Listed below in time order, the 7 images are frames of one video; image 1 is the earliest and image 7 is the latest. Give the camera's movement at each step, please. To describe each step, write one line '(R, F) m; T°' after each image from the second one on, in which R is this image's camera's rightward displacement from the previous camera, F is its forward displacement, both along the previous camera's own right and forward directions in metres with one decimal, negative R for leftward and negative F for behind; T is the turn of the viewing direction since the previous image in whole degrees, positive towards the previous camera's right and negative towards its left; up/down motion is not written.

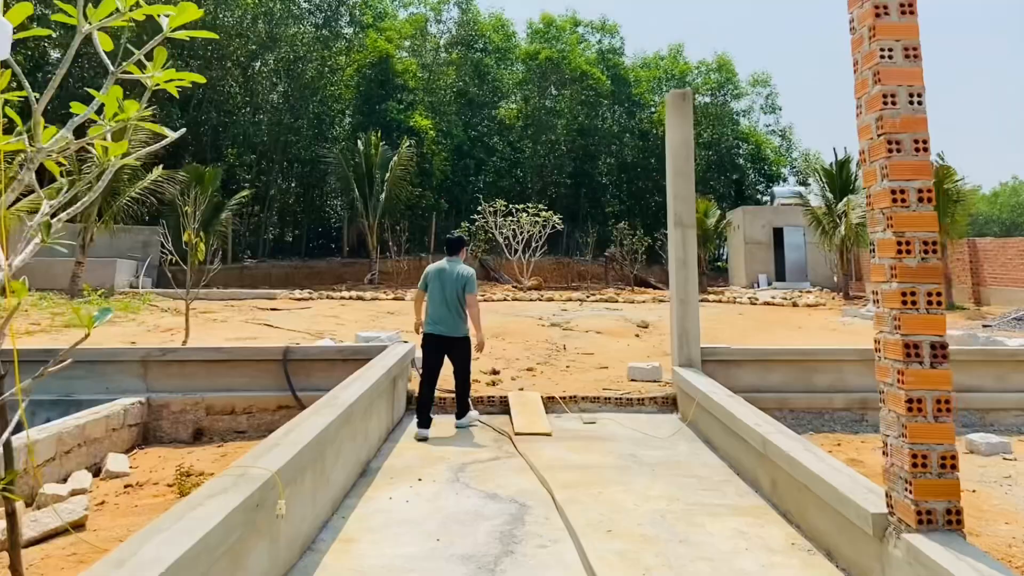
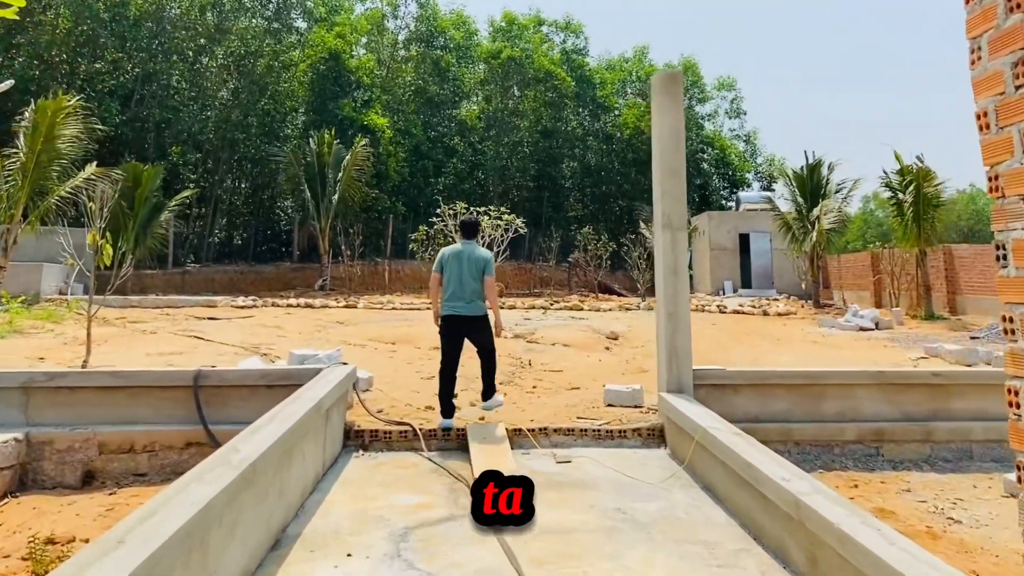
(0.0, +0.9) m; +3°
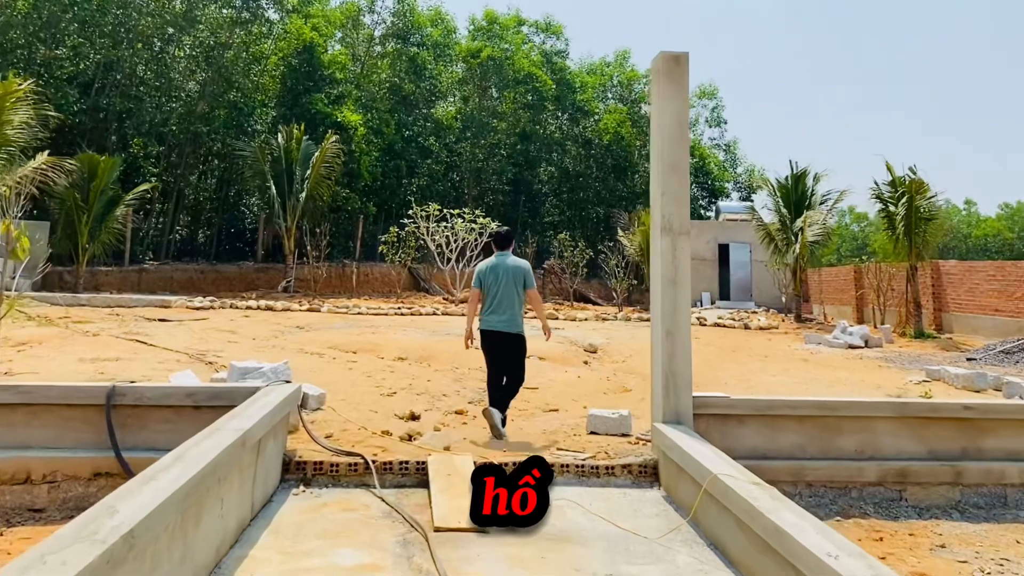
(0.0, +0.7) m; +2°
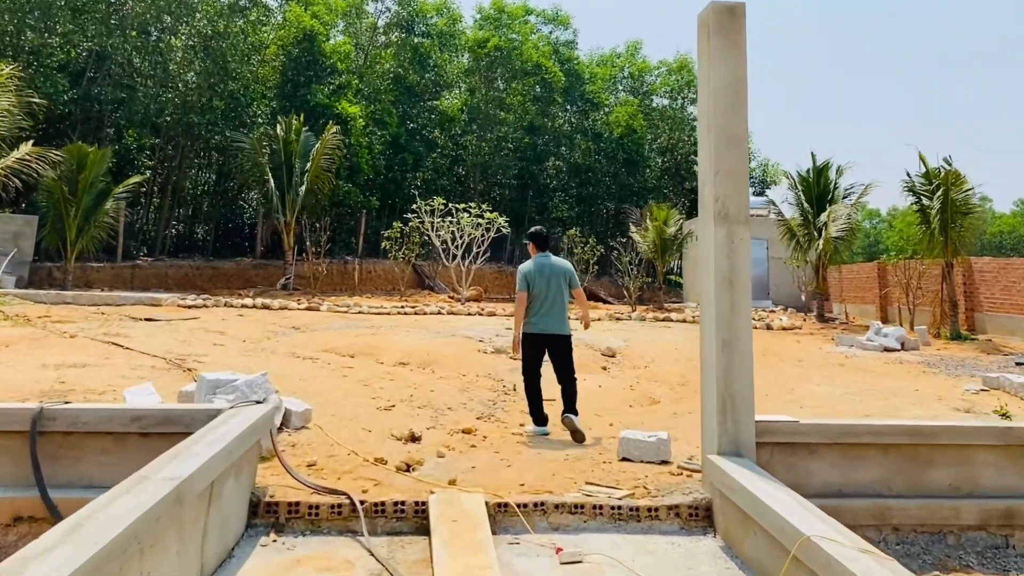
(-0.1, +0.7) m; 0°
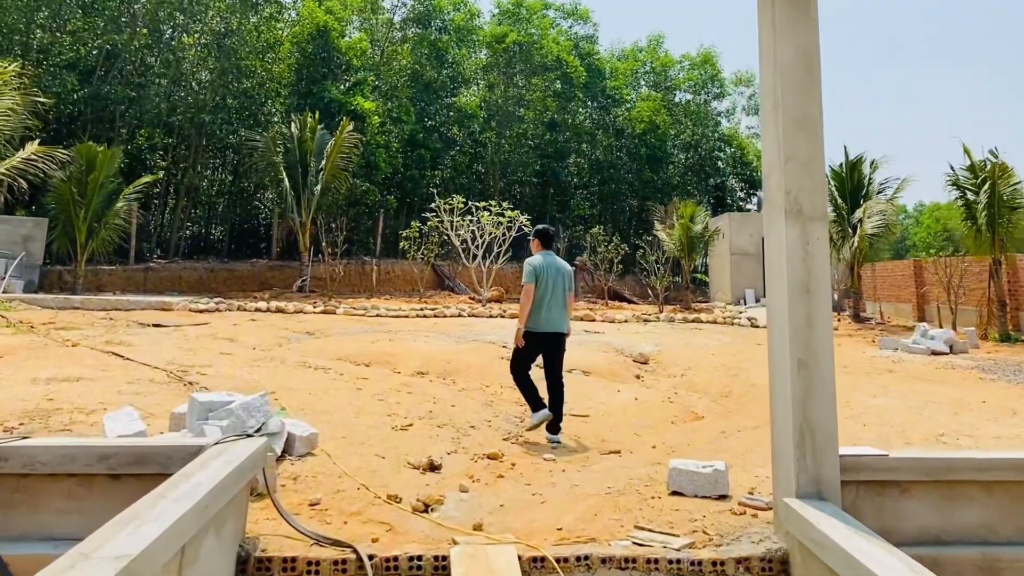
(0.0, +0.5) m; -1°
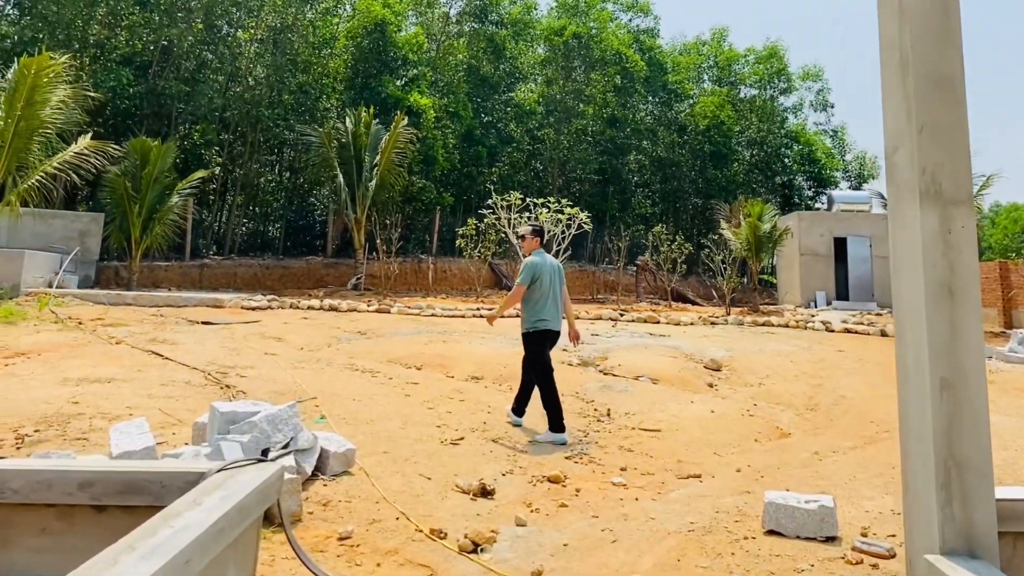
(0.0, +0.5) m; -4°
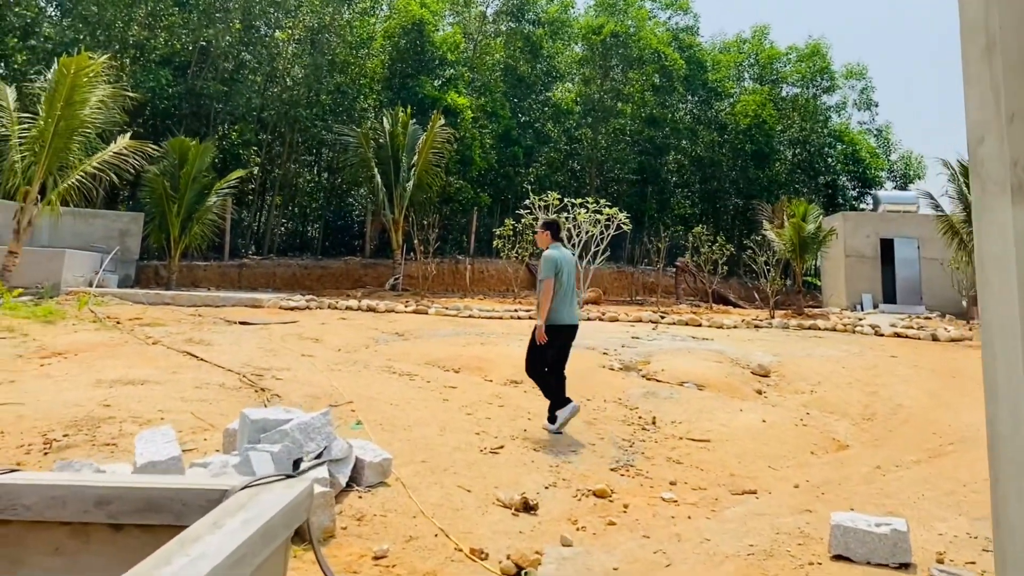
(0.0, +0.2) m; -2°
